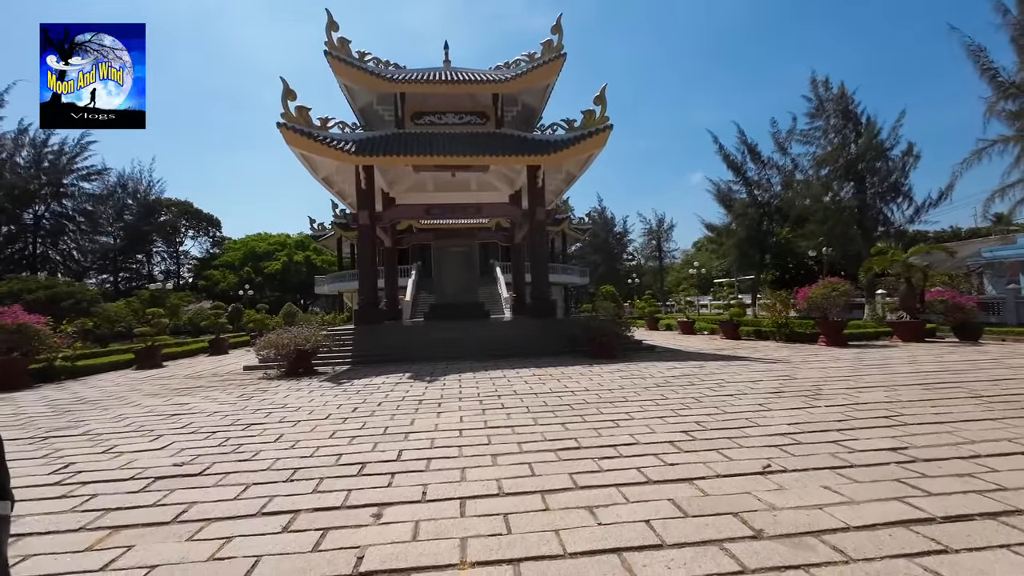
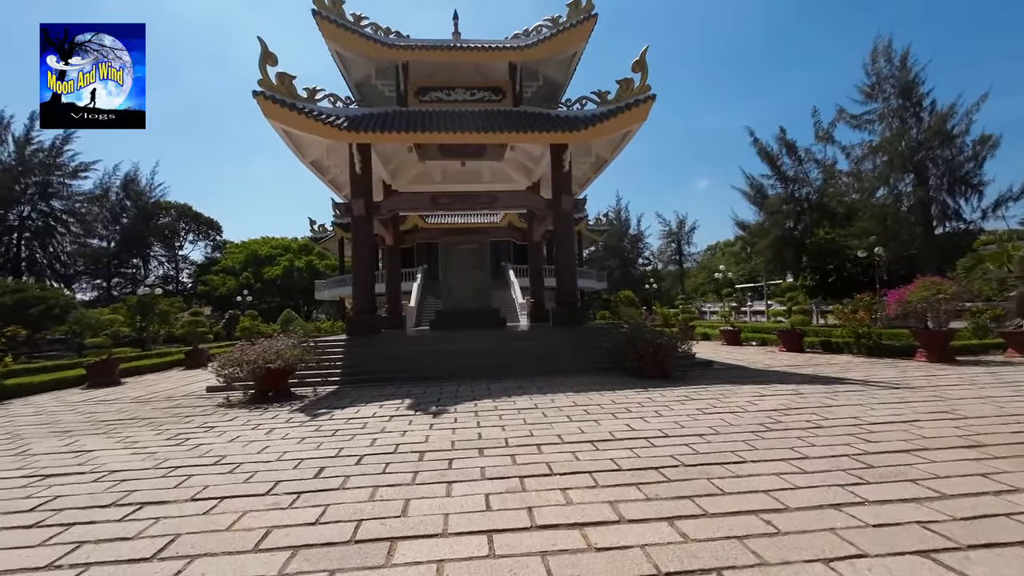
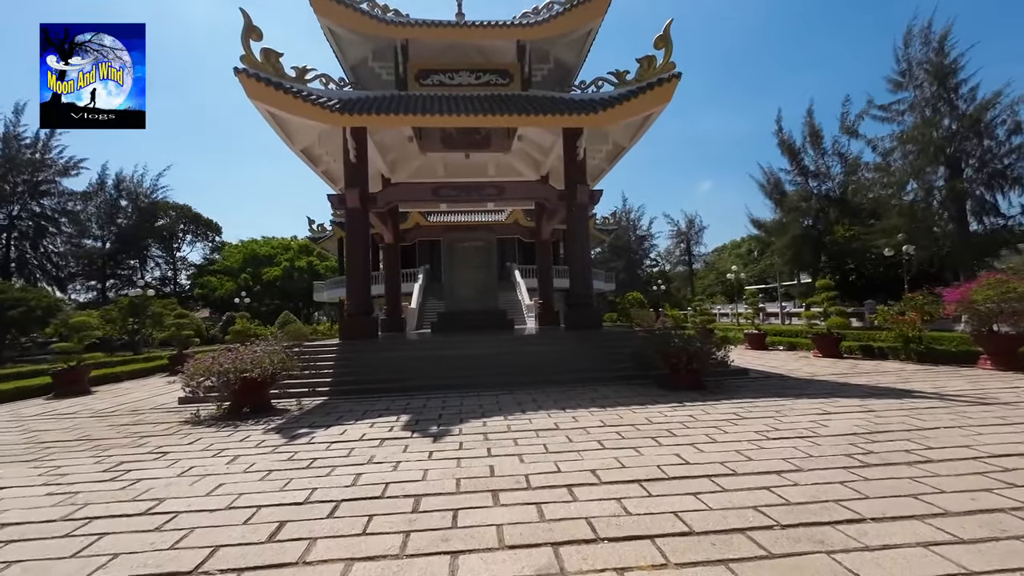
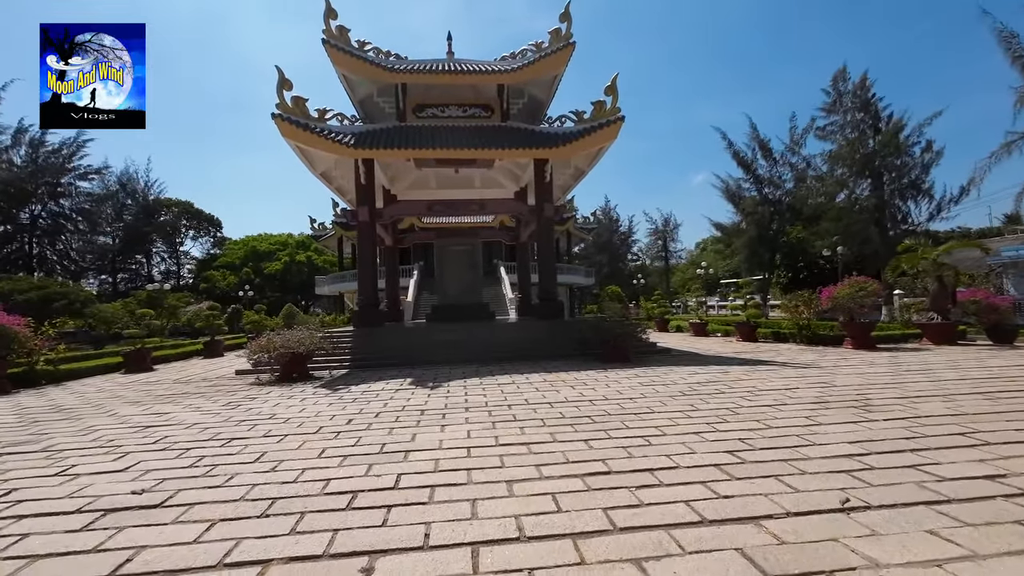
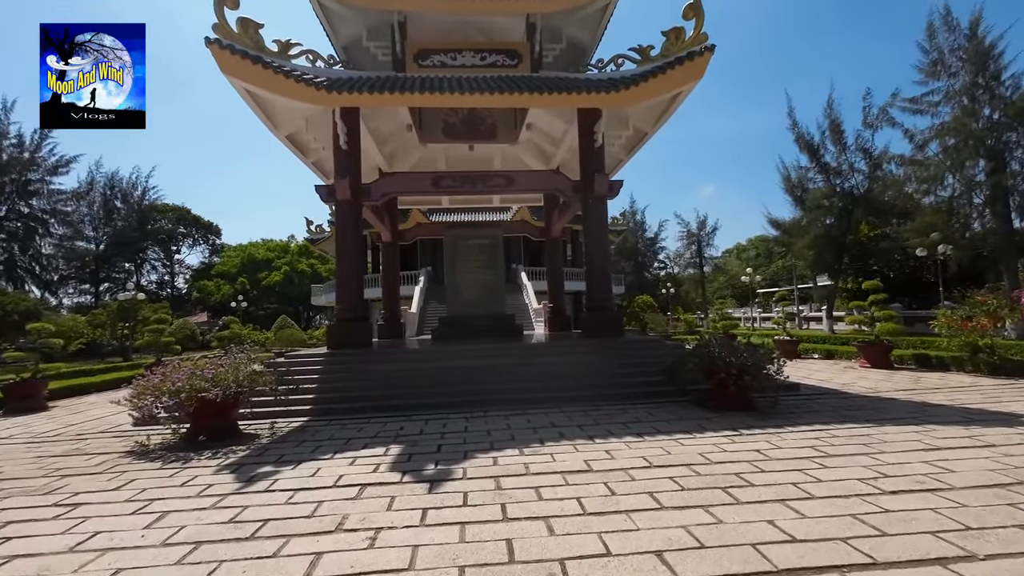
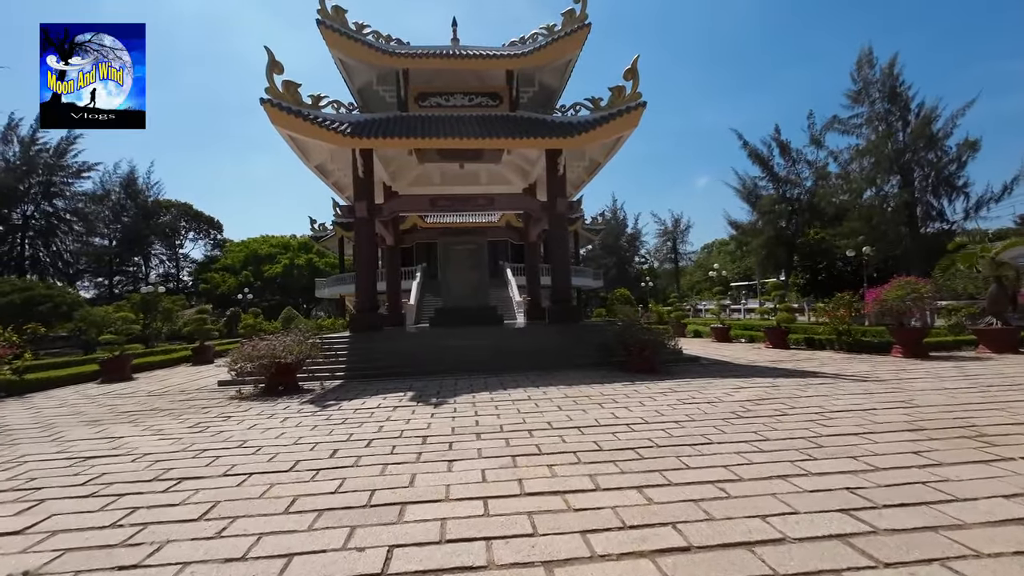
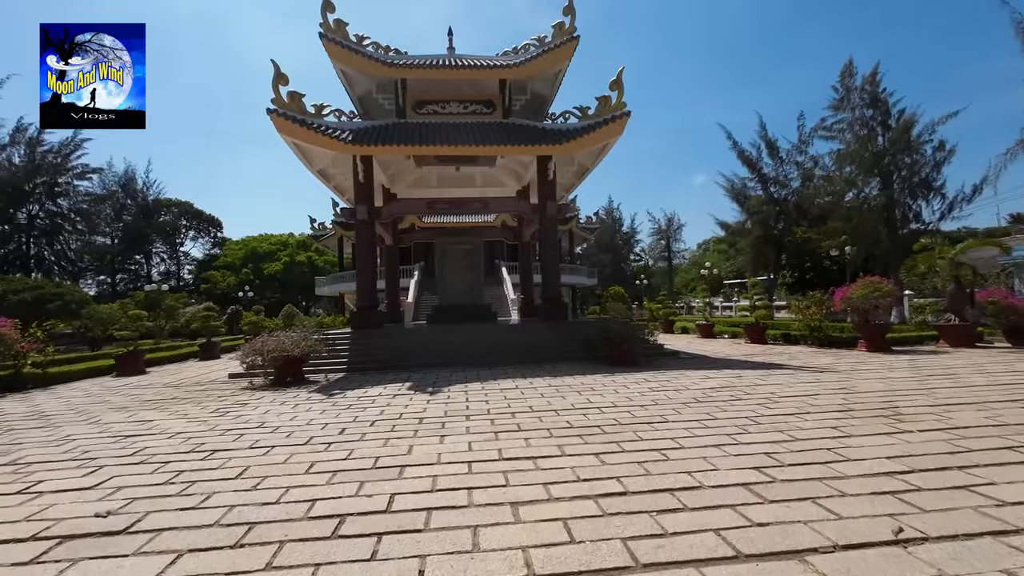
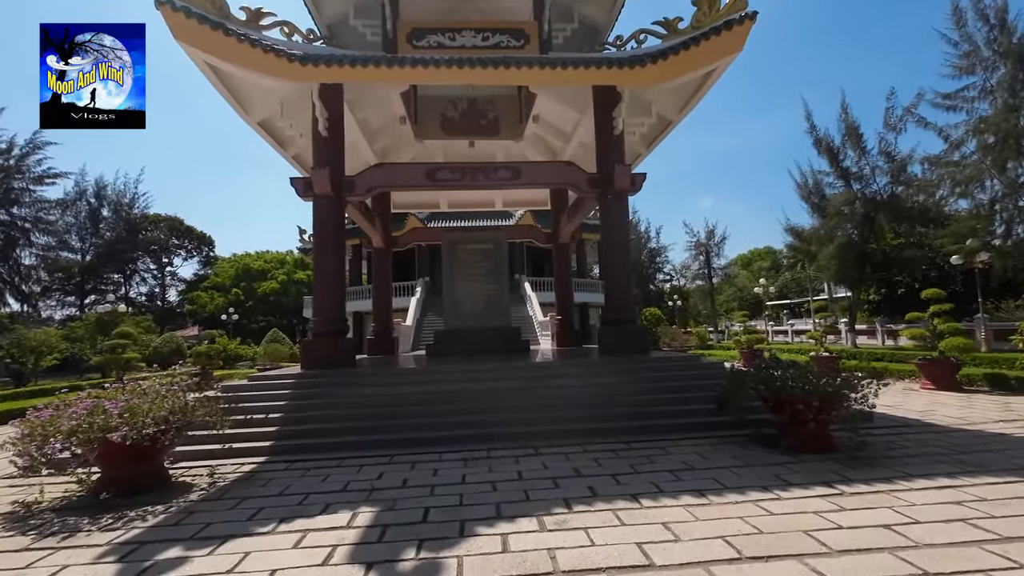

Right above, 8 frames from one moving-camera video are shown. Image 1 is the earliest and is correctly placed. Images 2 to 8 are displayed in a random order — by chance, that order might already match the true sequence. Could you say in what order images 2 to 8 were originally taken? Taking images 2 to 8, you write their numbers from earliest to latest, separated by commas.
4, 7, 6, 2, 3, 5, 8
